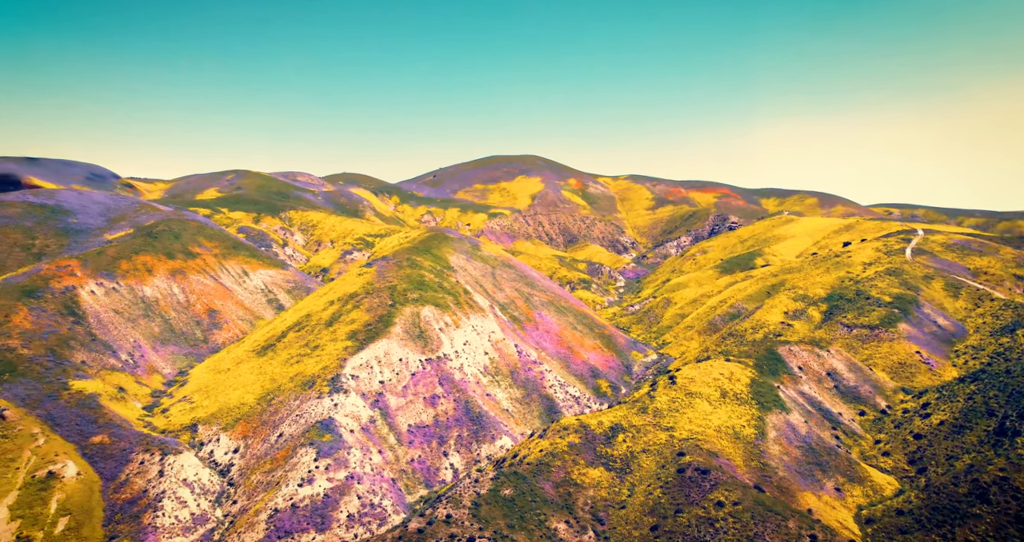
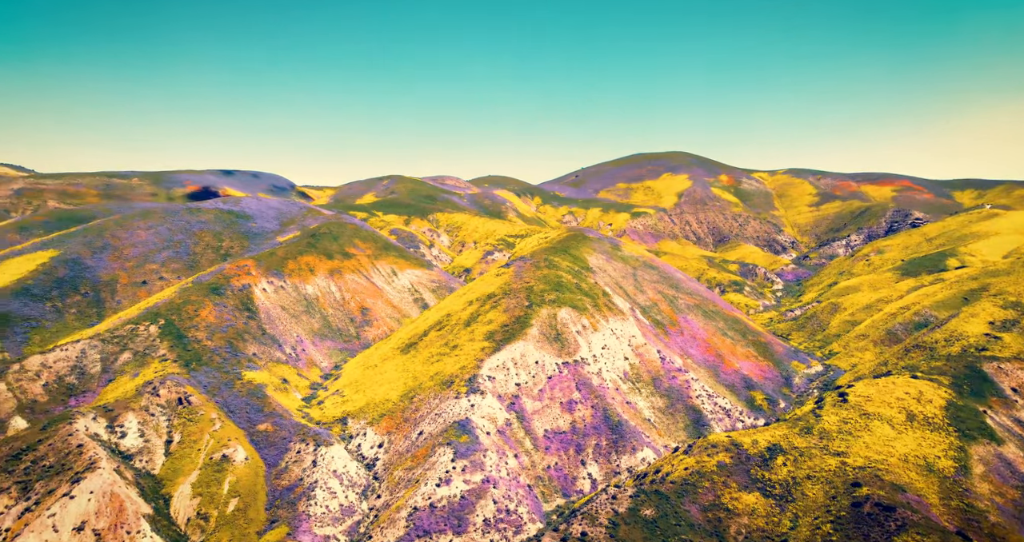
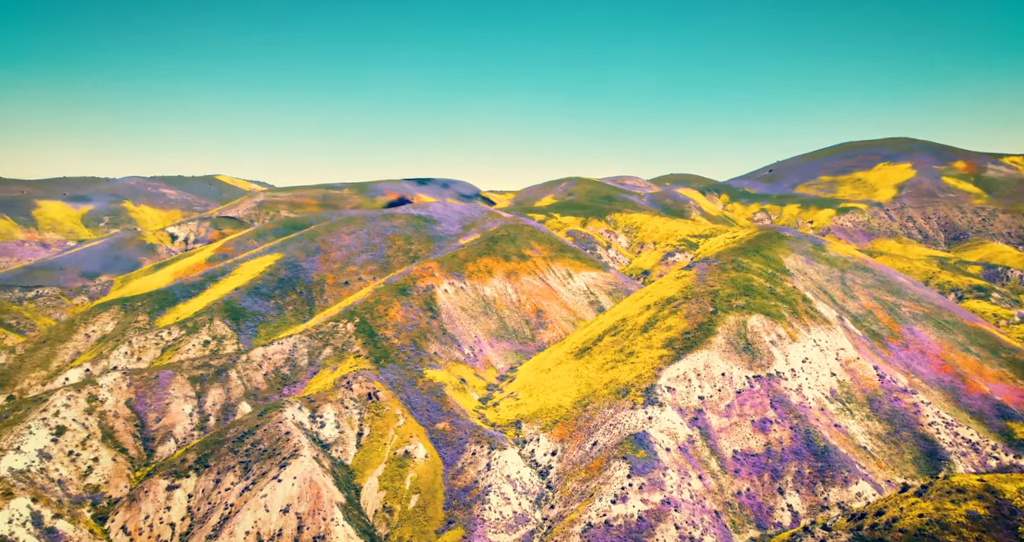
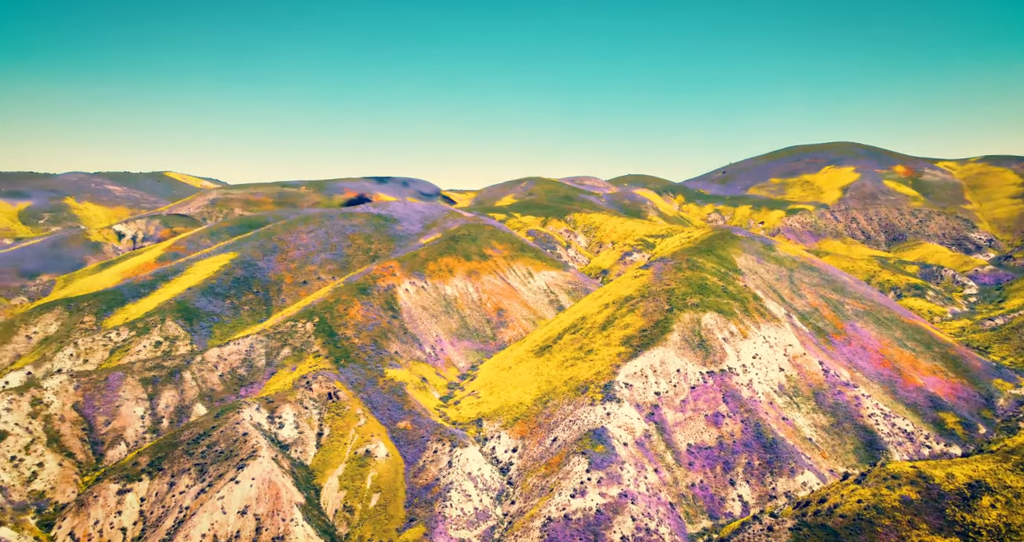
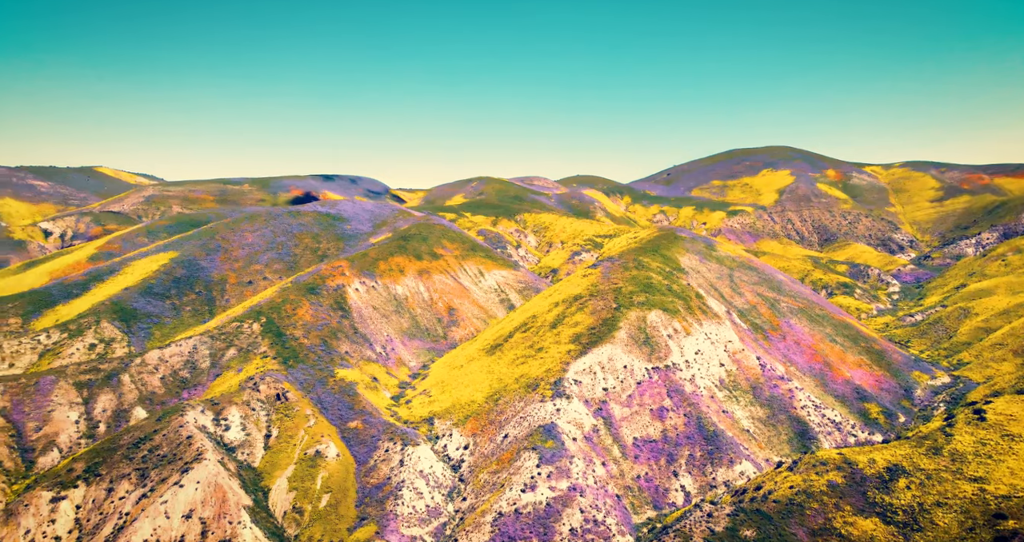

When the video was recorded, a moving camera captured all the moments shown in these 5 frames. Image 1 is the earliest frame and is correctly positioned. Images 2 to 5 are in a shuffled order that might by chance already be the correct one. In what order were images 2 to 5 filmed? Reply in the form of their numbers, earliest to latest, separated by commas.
2, 5, 4, 3
